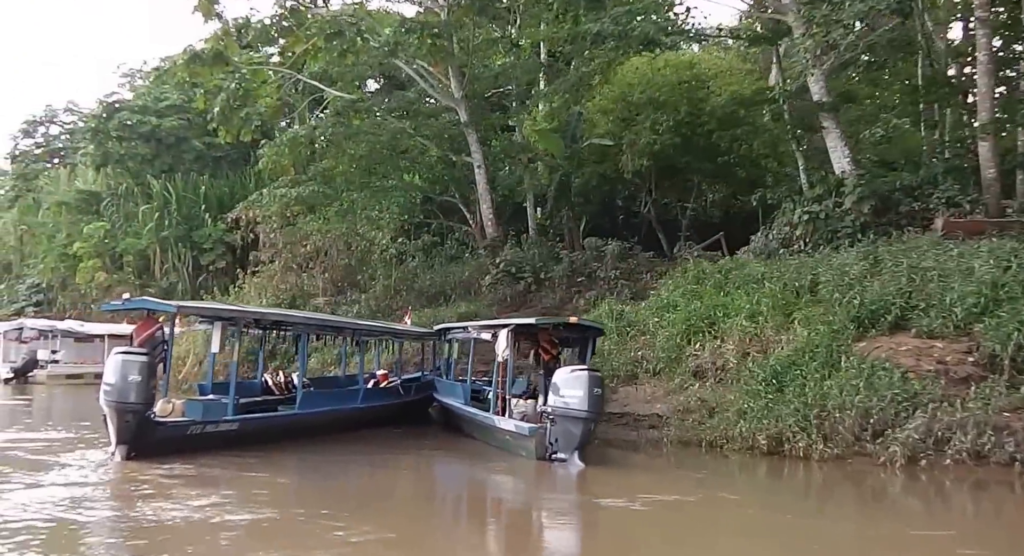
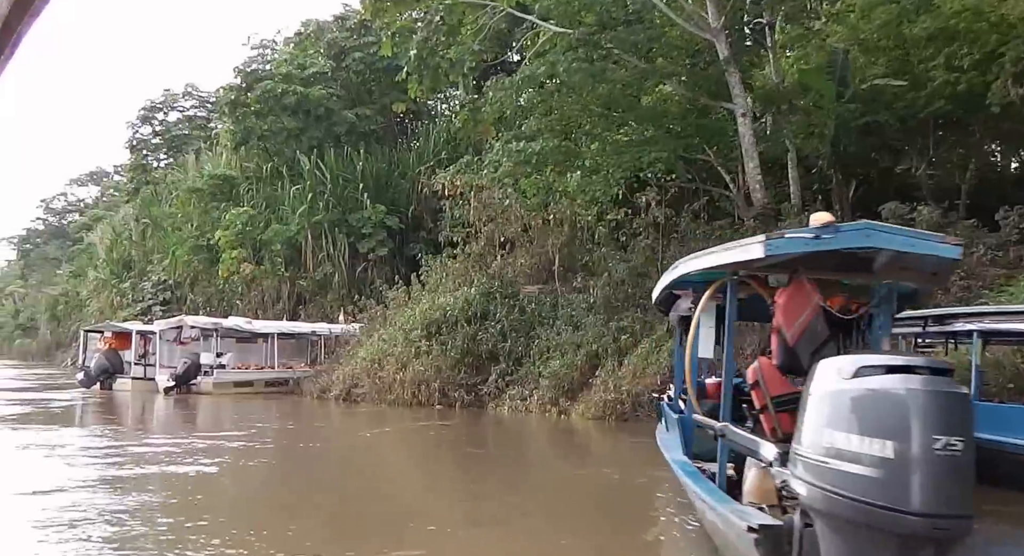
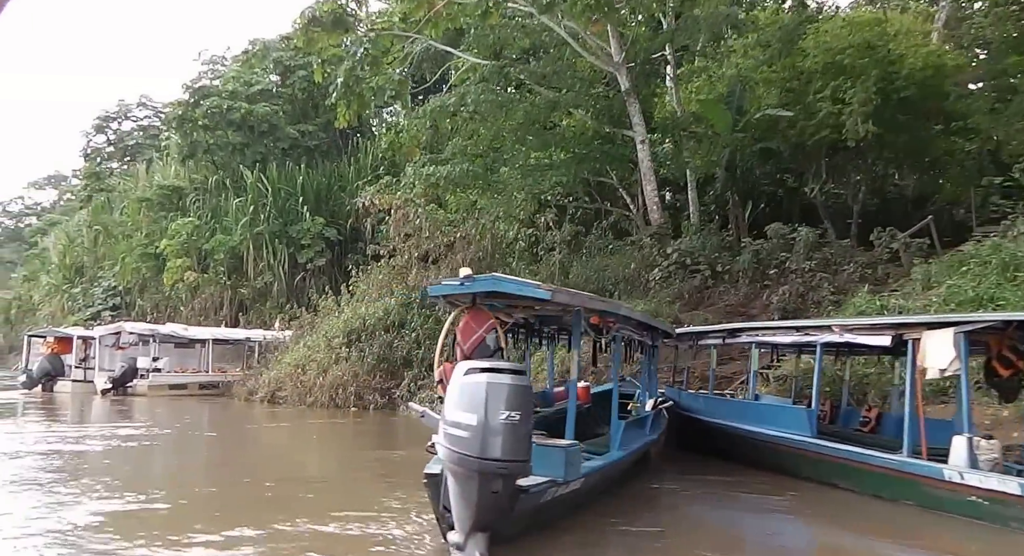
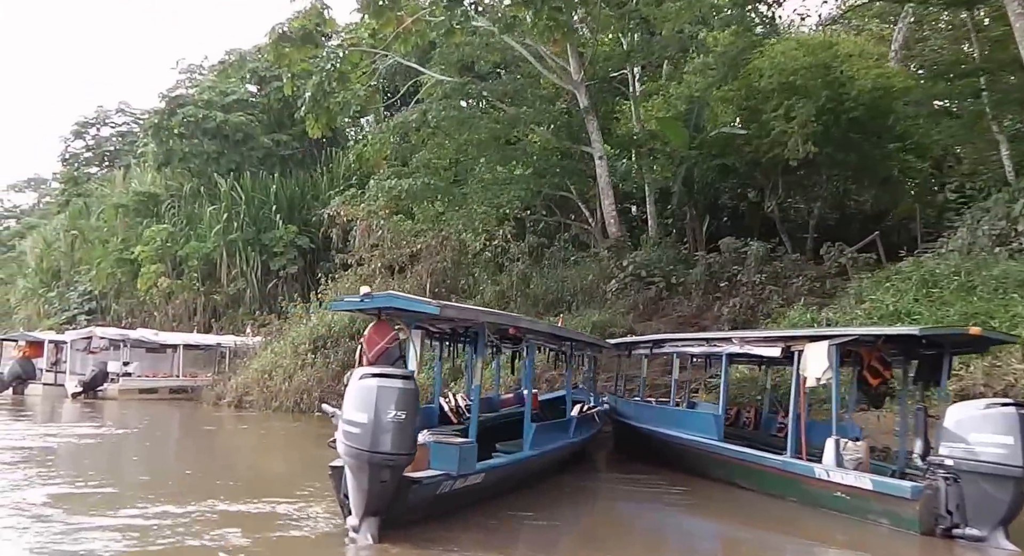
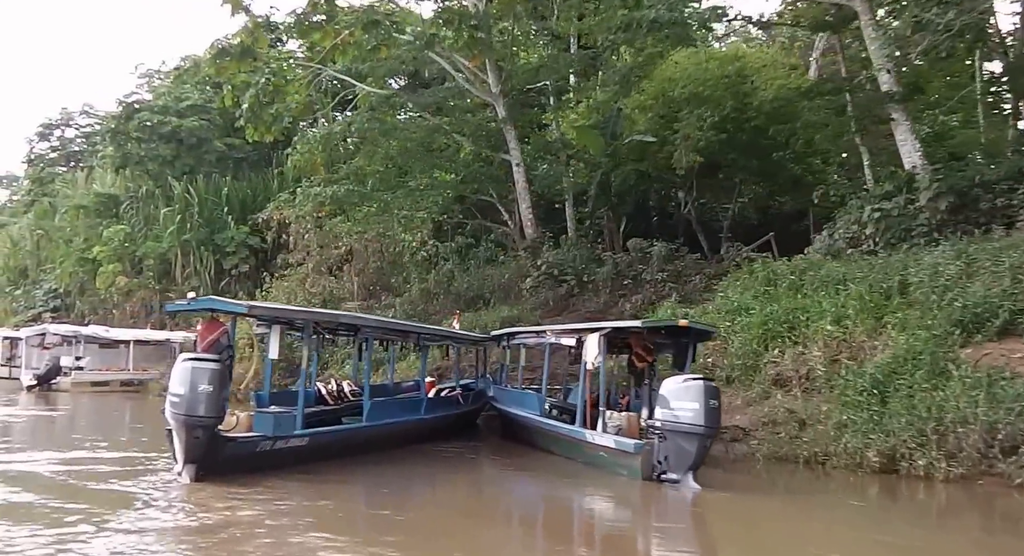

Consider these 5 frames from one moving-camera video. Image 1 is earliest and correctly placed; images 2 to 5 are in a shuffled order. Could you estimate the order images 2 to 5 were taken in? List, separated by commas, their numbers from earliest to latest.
5, 4, 3, 2
